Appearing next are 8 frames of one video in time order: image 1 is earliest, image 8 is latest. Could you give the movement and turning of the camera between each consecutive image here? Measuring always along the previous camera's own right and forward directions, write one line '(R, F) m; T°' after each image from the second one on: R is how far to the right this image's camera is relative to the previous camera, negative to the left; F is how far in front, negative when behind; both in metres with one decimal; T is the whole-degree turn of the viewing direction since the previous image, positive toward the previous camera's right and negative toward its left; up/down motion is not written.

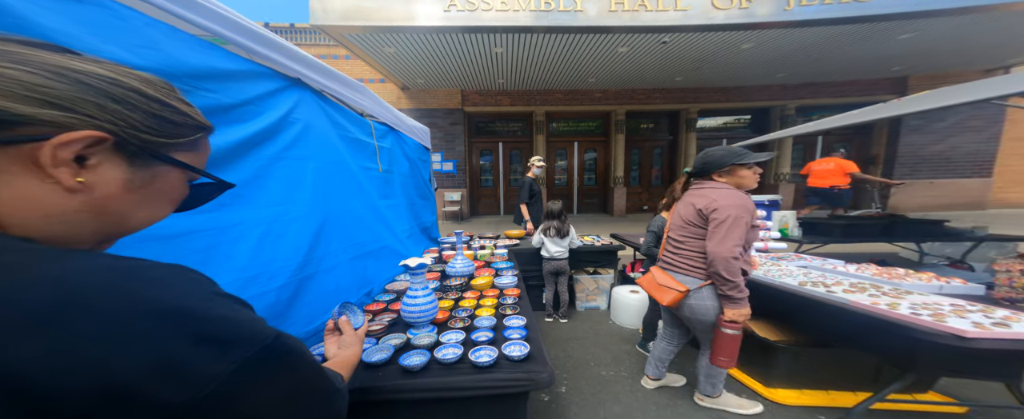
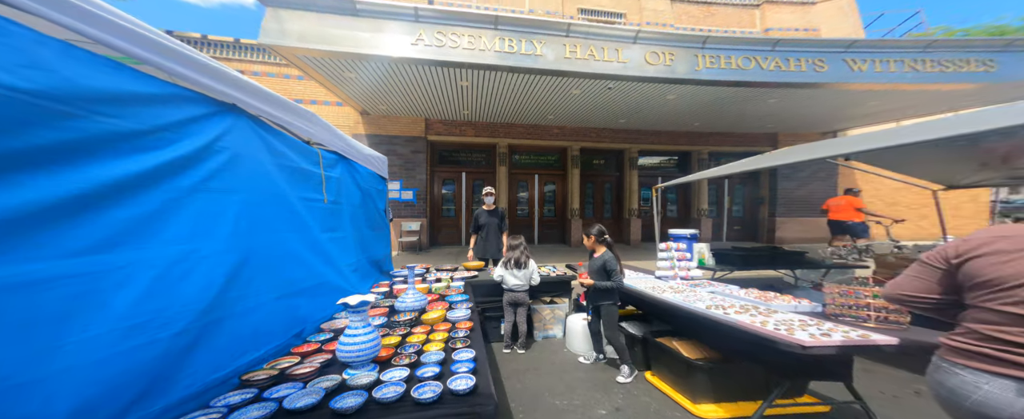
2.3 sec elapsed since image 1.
(+0.1, -0.1) m; +8°
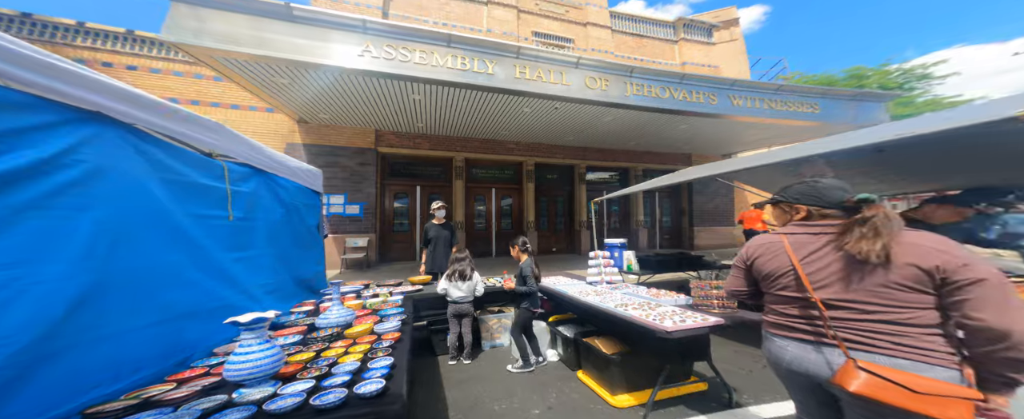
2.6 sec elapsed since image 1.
(+0.2, -0.1) m; +8°
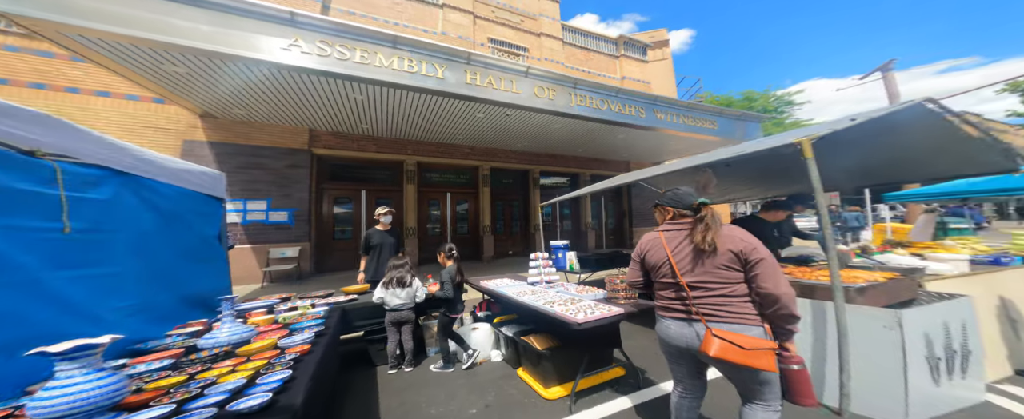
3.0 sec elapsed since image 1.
(+0.1, -0.1) m; +9°
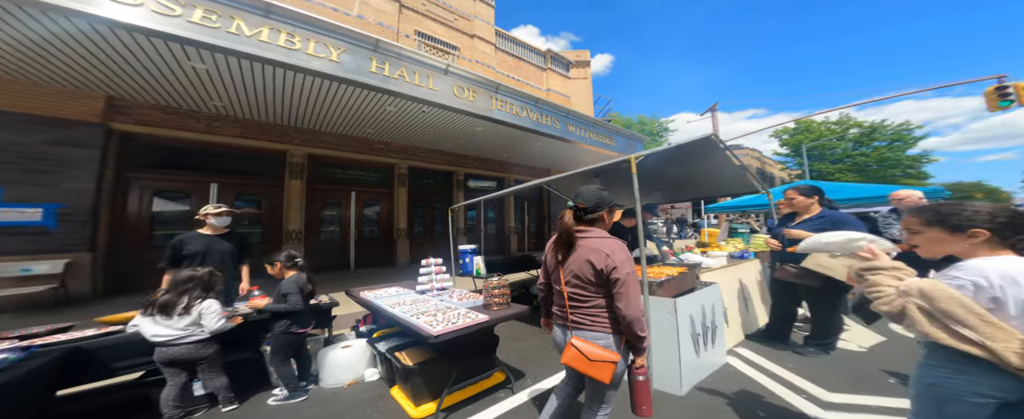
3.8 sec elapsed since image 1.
(+0.3, 0.0) m; +16°
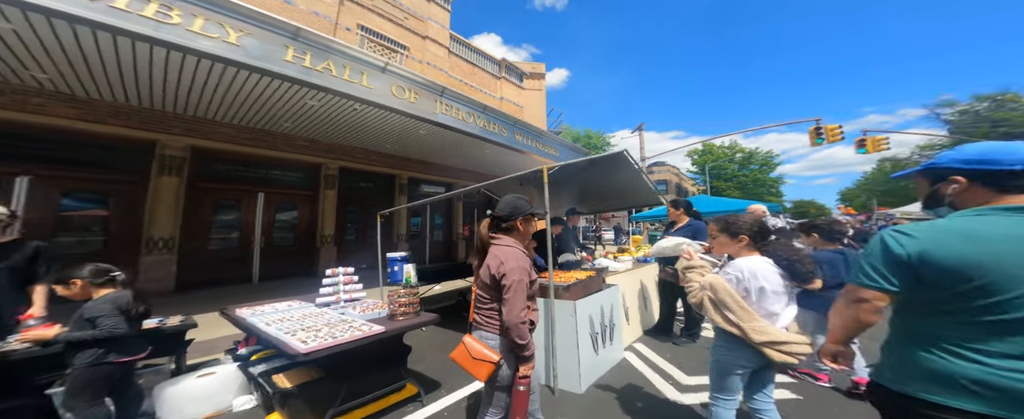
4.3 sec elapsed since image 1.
(+0.3, -0.1) m; +12°
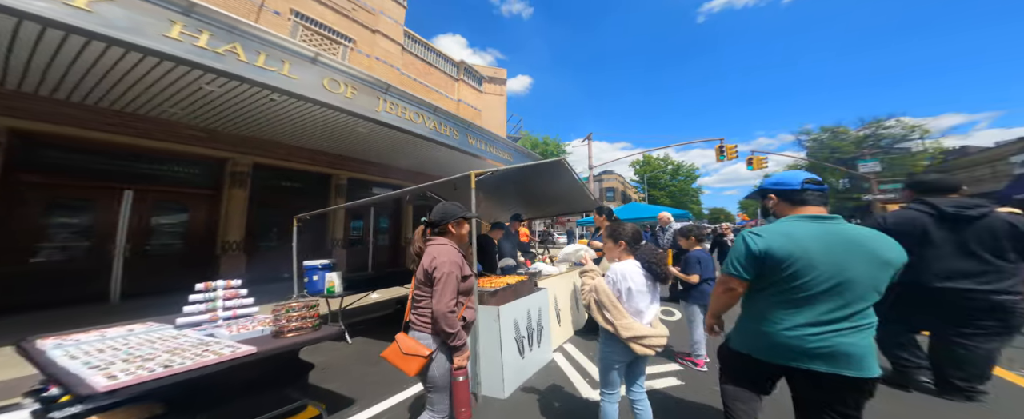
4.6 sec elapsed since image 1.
(+0.3, 0.0) m; +10°
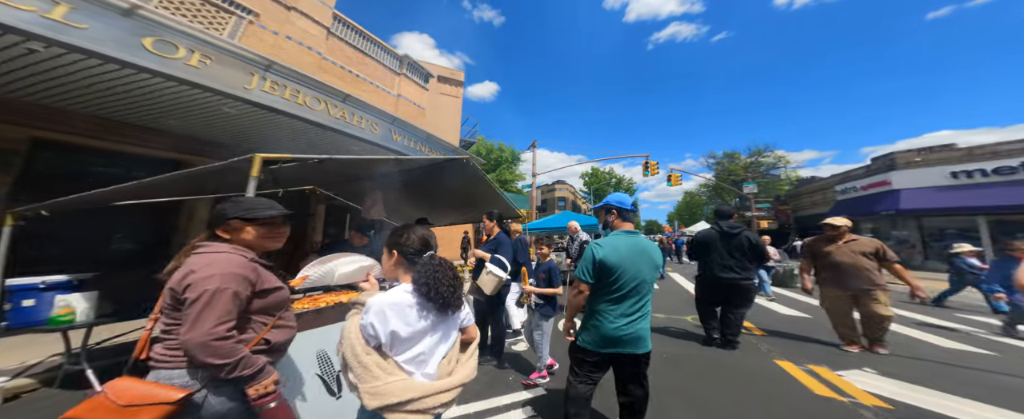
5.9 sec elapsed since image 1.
(+1.1, +0.5) m; +11°
